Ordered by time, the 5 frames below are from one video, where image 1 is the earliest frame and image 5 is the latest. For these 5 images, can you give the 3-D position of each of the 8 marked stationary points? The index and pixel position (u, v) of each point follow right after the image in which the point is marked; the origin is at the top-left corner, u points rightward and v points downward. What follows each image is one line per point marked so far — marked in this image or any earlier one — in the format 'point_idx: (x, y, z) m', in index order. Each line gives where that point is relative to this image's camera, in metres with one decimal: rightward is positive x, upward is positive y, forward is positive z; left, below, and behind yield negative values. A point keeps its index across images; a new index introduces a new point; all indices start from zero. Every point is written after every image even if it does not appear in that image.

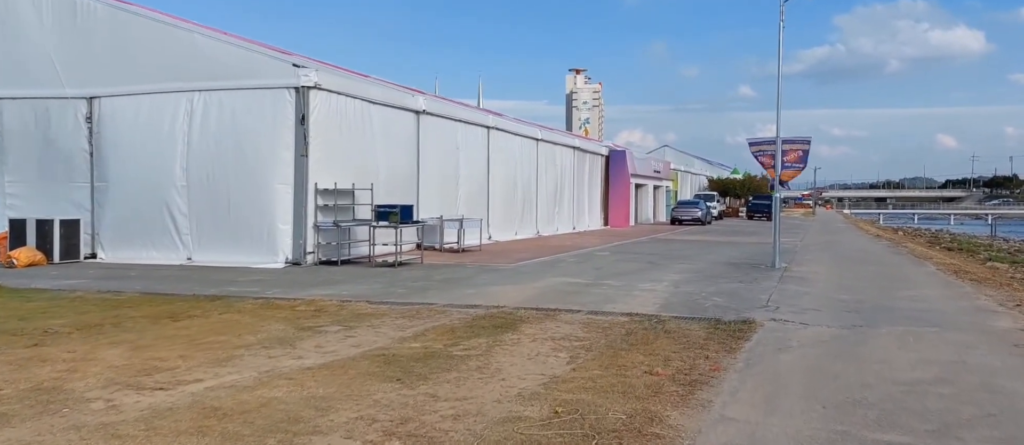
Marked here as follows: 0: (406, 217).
0: (-2.3, +0.1, +19.1) m
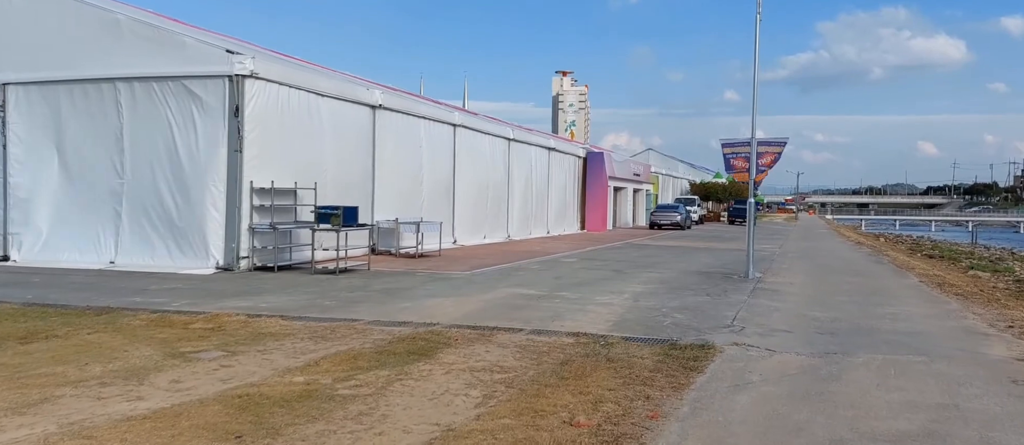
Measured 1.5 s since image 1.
0: (-3.3, +0.1, +17.6) m
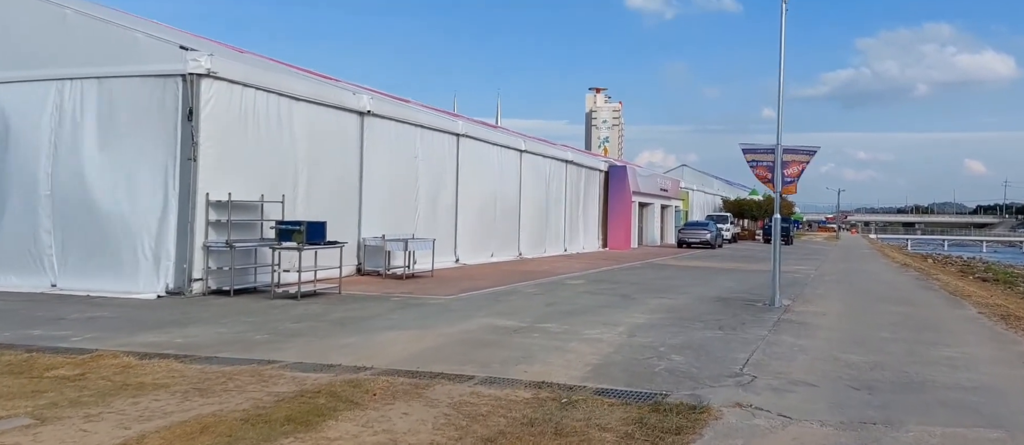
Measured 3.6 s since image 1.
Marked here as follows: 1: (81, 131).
0: (-3.5, -0.2, +15.6) m
1: (-7.8, +1.6, +15.7) m
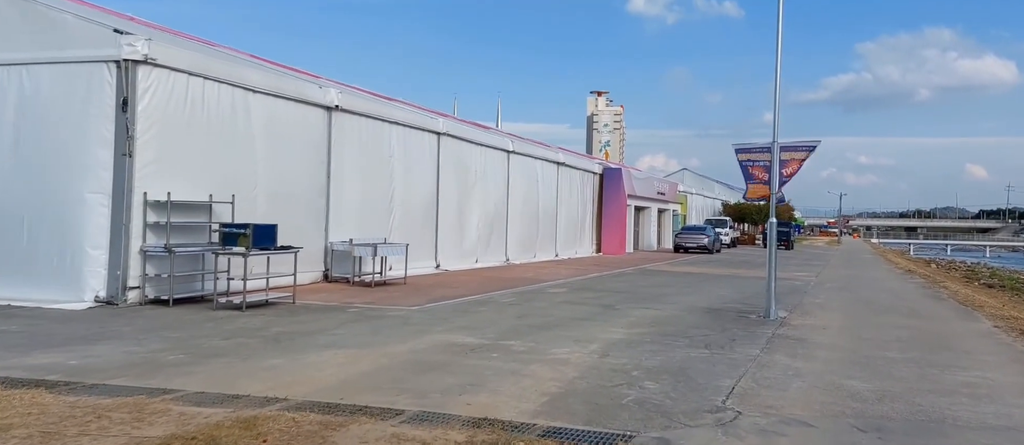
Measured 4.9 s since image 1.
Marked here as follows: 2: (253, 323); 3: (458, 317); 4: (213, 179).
0: (-4.0, -0.3, +14.2) m
1: (-8.3, +1.6, +14.3) m
2: (-3.7, -1.4, +12.3) m
3: (-0.9, -1.5, +13.9) m
4: (-5.4, +0.7, +15.4) m
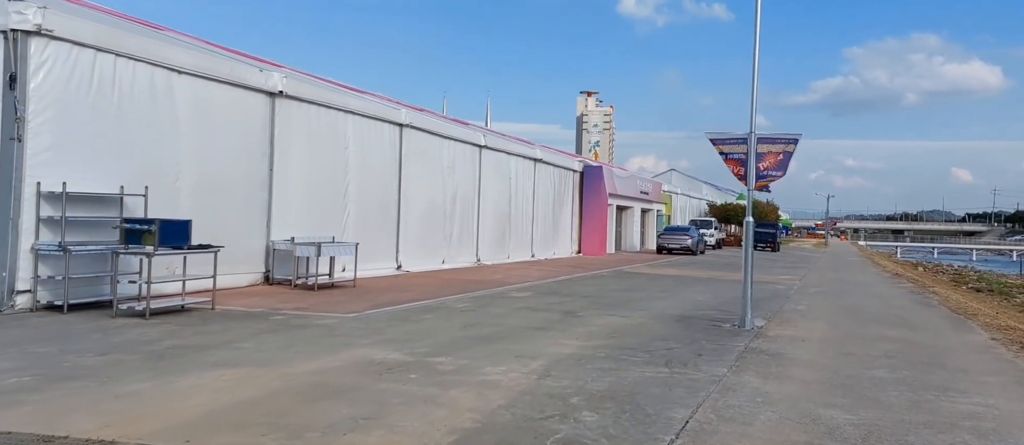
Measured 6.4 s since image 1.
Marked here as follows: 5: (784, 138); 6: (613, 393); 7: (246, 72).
0: (-4.9, -0.2, +12.6) m
1: (-9.1, +1.7, +12.7) m
2: (-4.5, -1.4, +10.7) m
3: (-1.7, -1.5, +12.3) m
4: (-6.2, +0.8, +13.7) m
5: (+4.6, +1.4, +14.4) m
6: (+0.9, -1.6, +8.0) m
7: (-5.2, +2.9, +16.8) m
